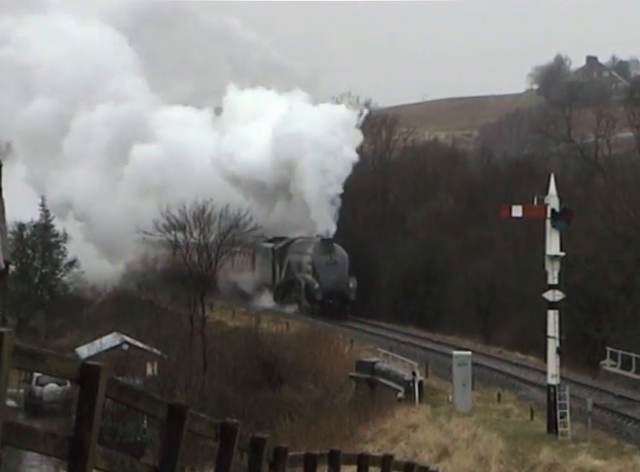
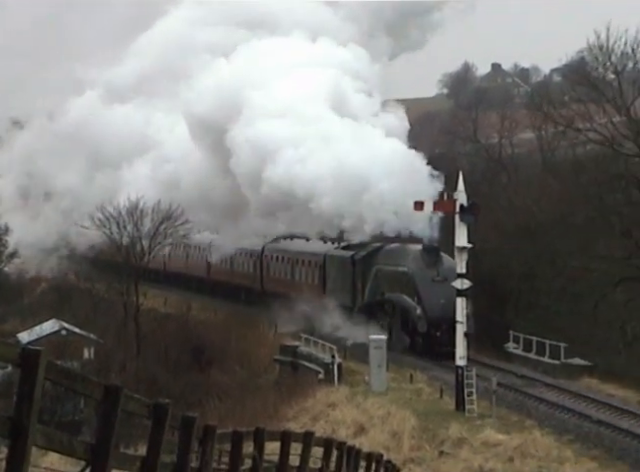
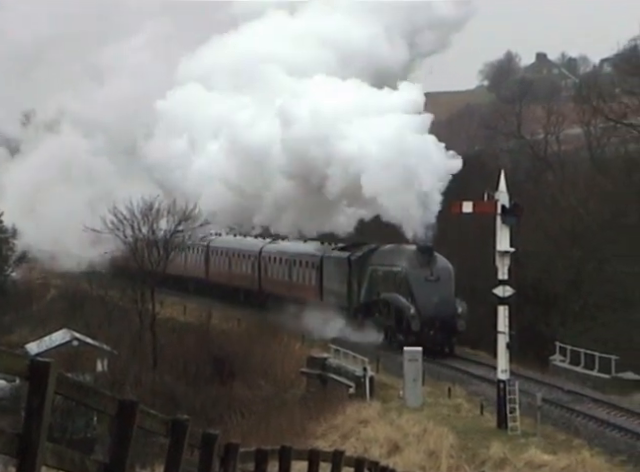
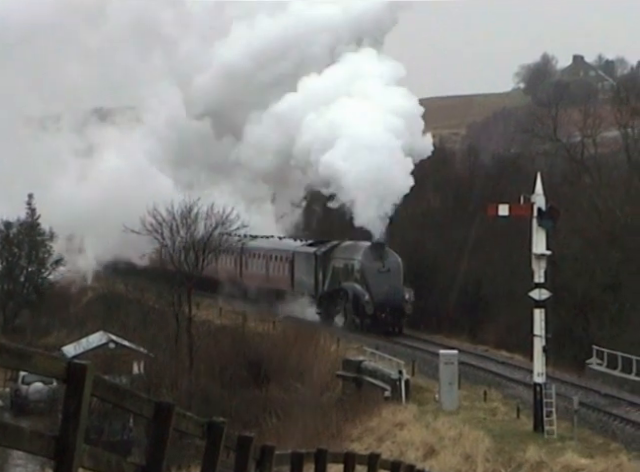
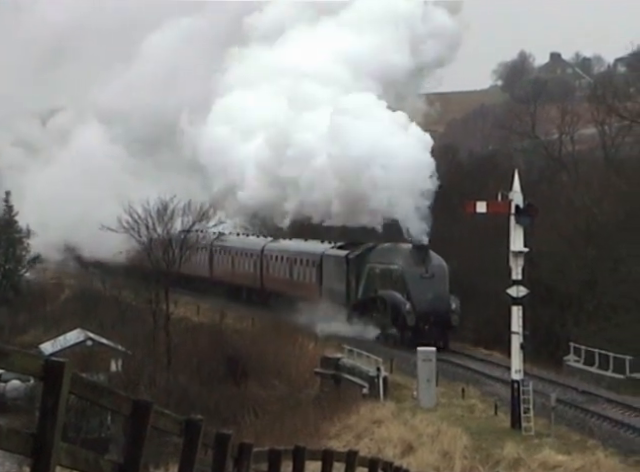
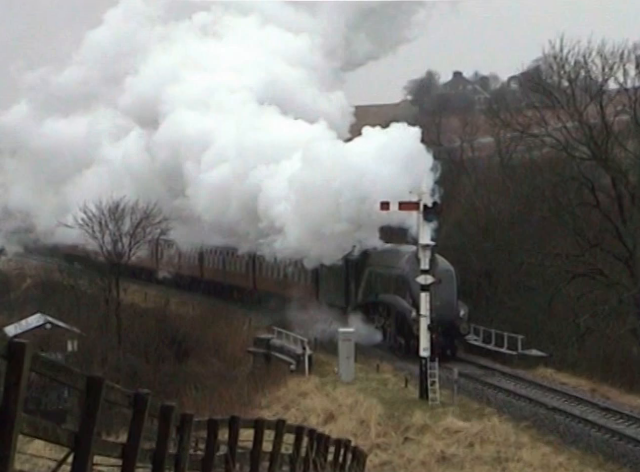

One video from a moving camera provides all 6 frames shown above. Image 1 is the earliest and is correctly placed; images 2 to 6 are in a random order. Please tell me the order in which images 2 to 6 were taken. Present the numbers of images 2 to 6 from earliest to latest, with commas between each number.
4, 5, 3, 2, 6
